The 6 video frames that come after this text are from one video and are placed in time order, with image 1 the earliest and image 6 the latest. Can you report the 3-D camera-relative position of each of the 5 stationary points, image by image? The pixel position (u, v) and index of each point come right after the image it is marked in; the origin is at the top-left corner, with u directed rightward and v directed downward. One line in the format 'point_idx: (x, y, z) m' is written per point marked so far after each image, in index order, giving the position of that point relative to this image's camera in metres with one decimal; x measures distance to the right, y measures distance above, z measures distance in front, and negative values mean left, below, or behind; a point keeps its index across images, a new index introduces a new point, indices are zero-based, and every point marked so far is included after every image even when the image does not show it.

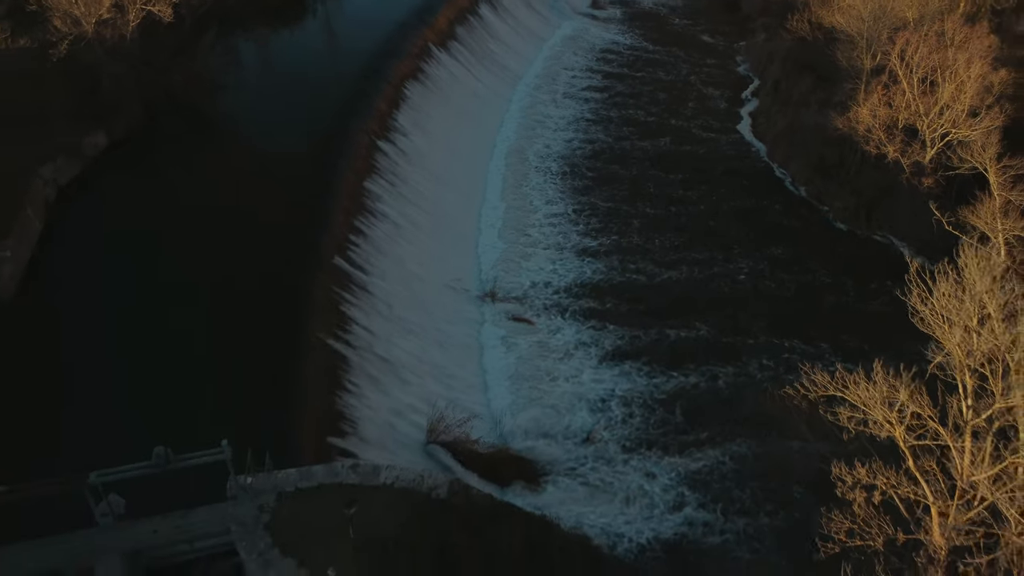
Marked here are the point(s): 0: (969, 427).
0: (+5.4, -1.6, +9.6) m
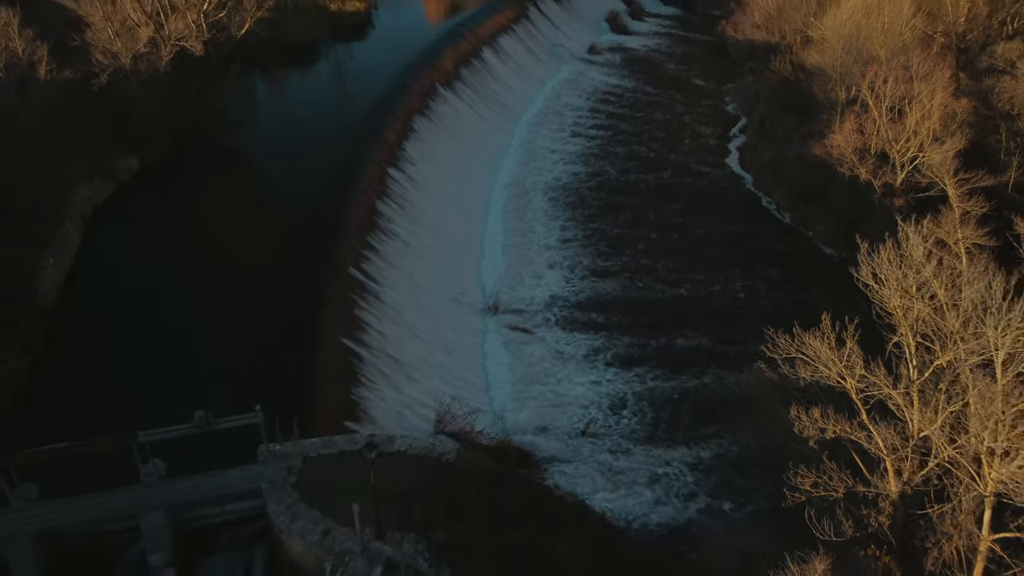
0: (+5.5, -1.2, +10.9) m
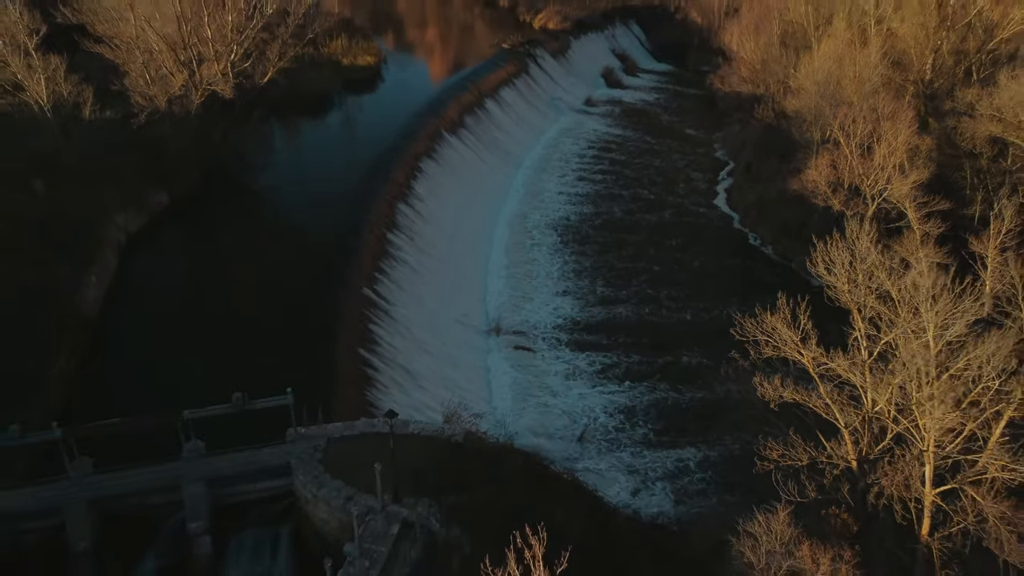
0: (+5.5, -1.1, +12.5) m
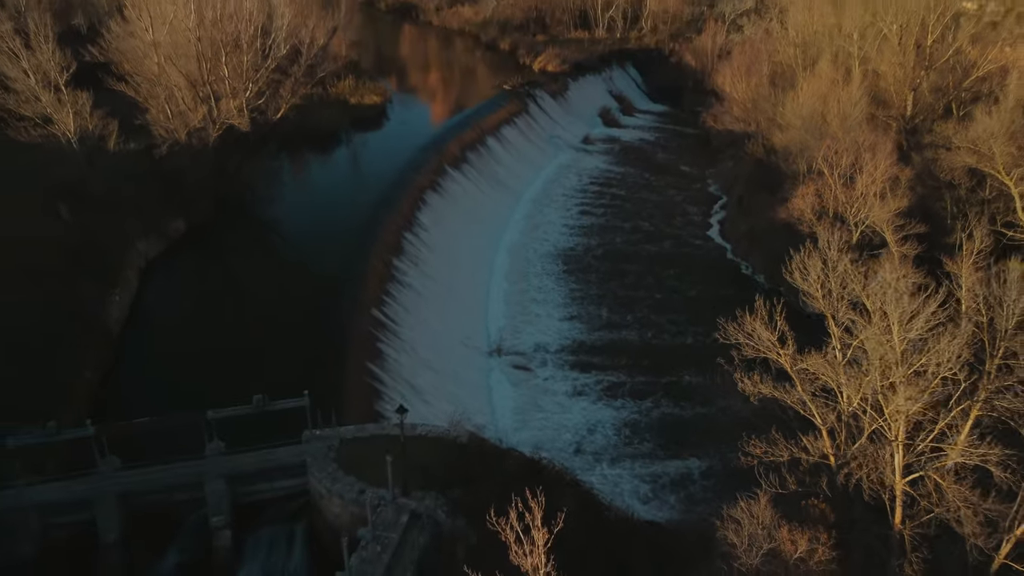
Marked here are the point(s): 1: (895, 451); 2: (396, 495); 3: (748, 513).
0: (+5.5, -1.2, +13.5) m
1: (+5.9, -2.5, +12.5) m
2: (-1.9, -3.5, +13.5) m
3: (+3.6, -3.4, +12.2) m
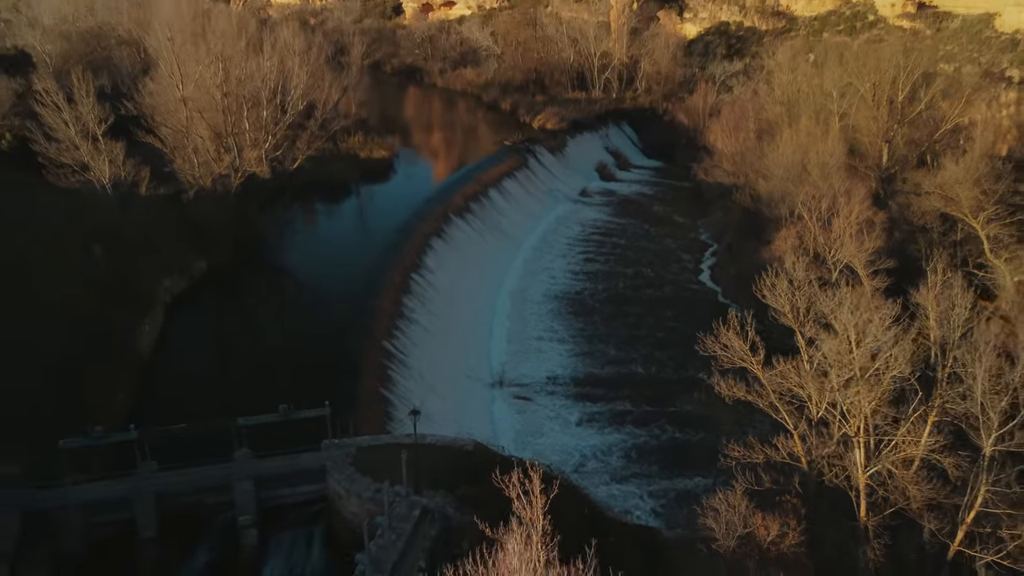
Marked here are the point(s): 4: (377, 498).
0: (+5.5, -1.5, +15.1) m
1: (+6.0, -2.8, +14.0) m
2: (-1.9, -3.8, +14.9) m
3: (+3.6, -3.6, +13.6) m
4: (-2.5, -3.8, +14.8) m
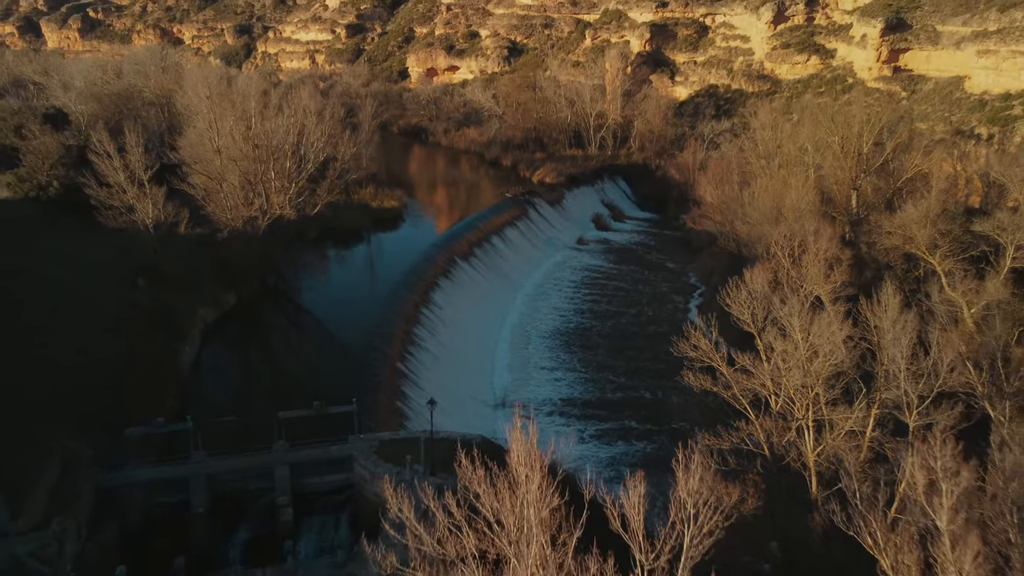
0: (+5.6, -1.7, +17.7) m
1: (+6.0, -2.9, +16.5) m
2: (-1.9, -4.0, +17.4) m
3: (+3.6, -3.7, +16.0) m
4: (-2.4, -4.1, +17.2) m
